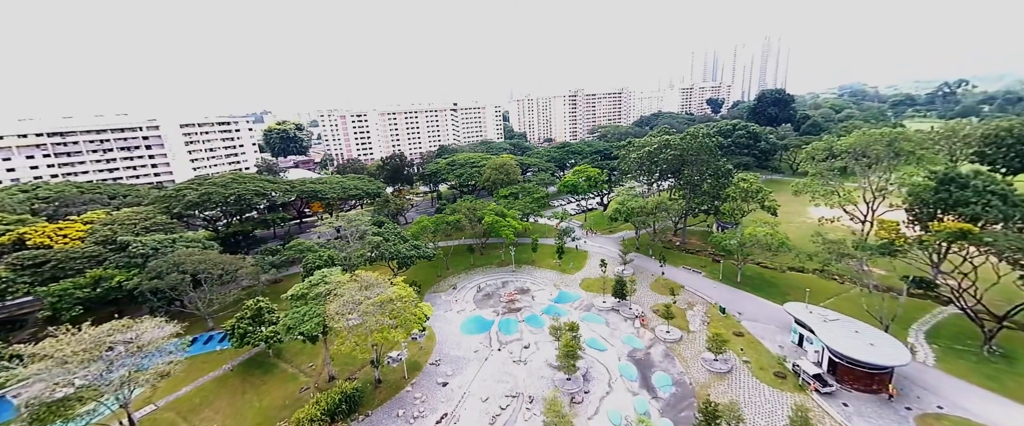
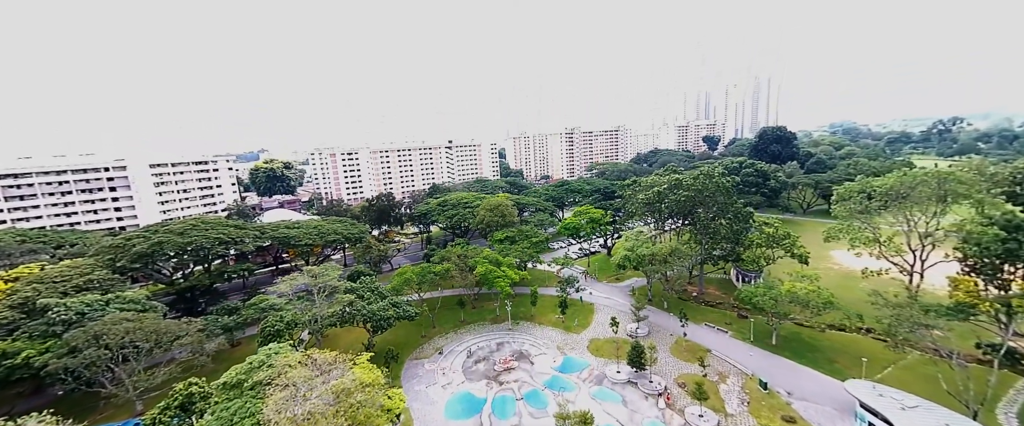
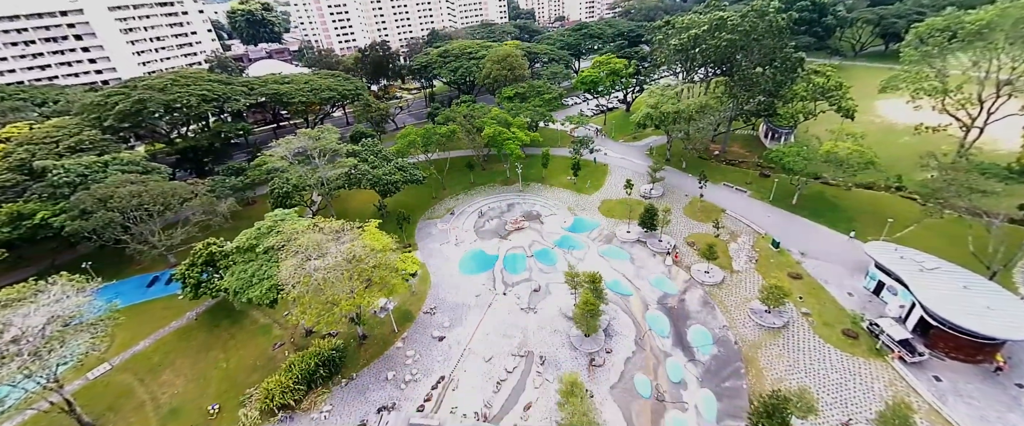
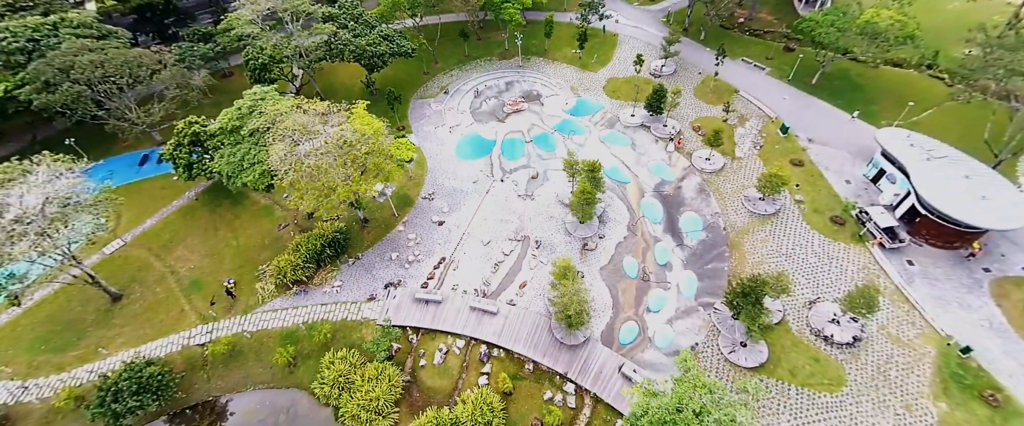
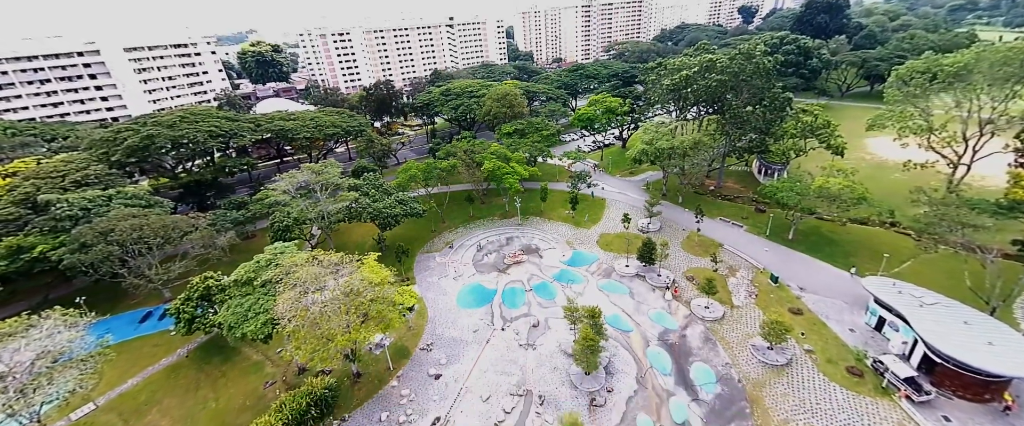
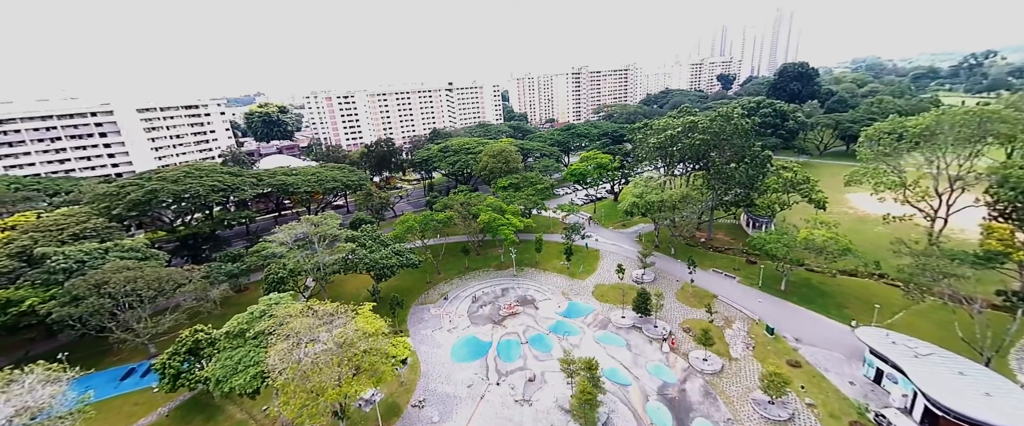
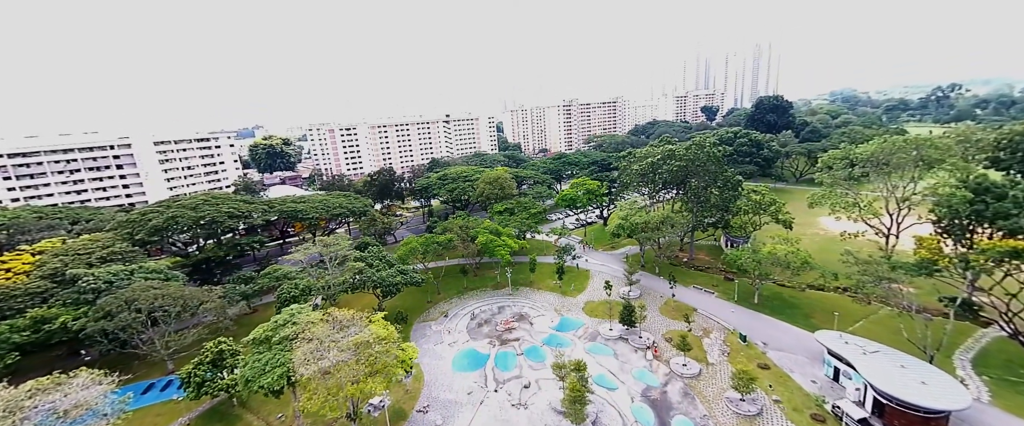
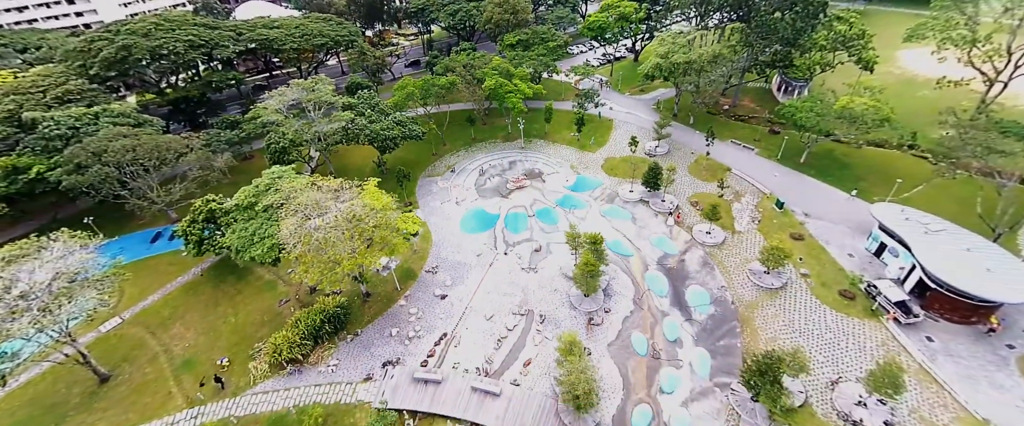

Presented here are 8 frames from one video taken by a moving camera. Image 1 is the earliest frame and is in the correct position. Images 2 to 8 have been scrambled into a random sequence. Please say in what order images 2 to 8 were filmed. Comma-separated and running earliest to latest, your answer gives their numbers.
7, 2, 6, 5, 3, 8, 4
